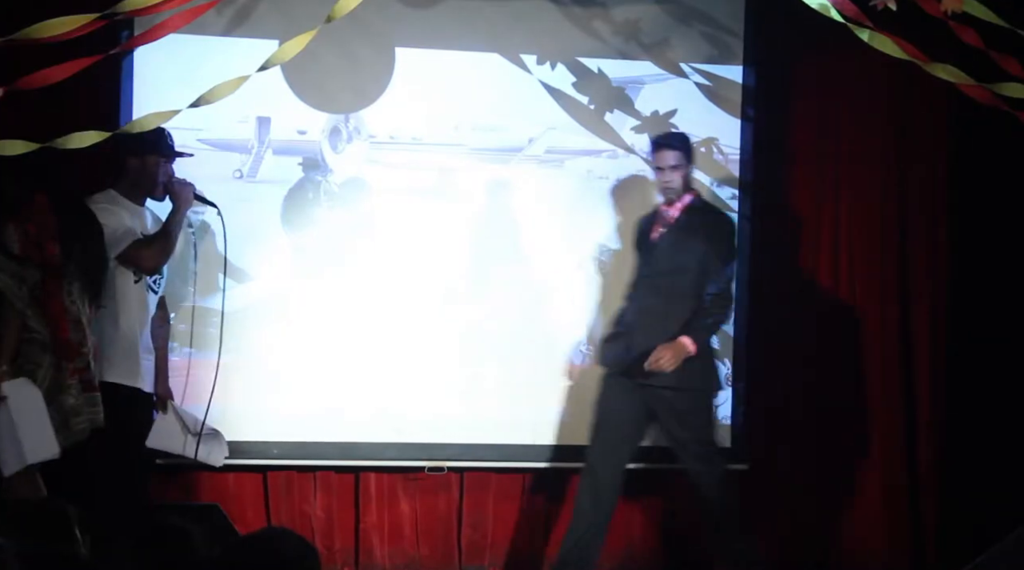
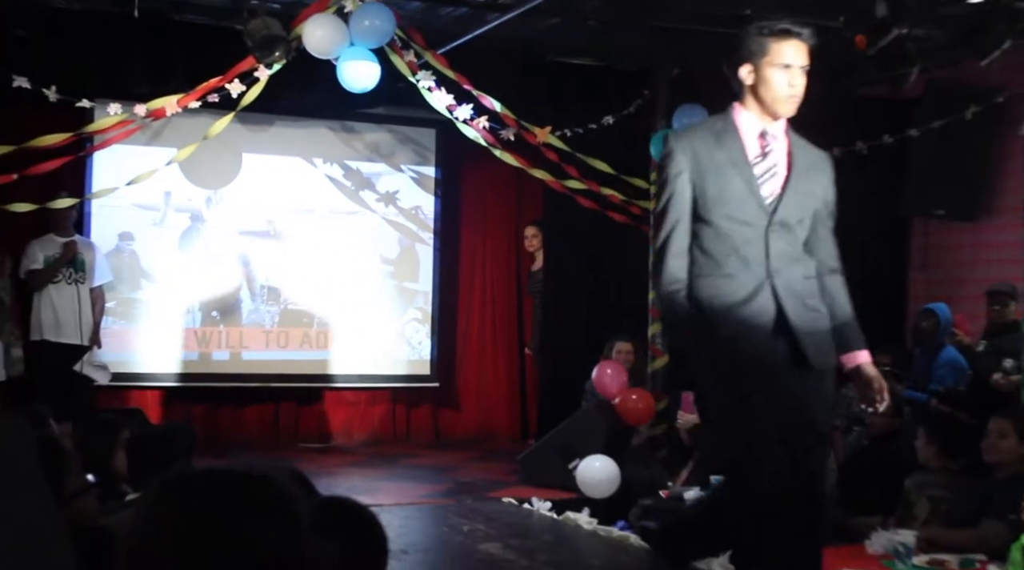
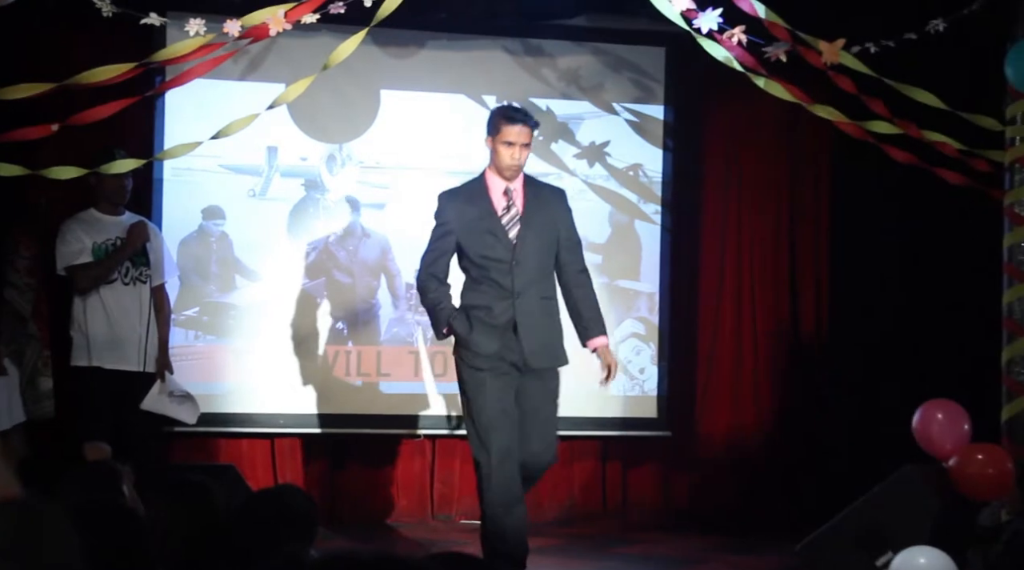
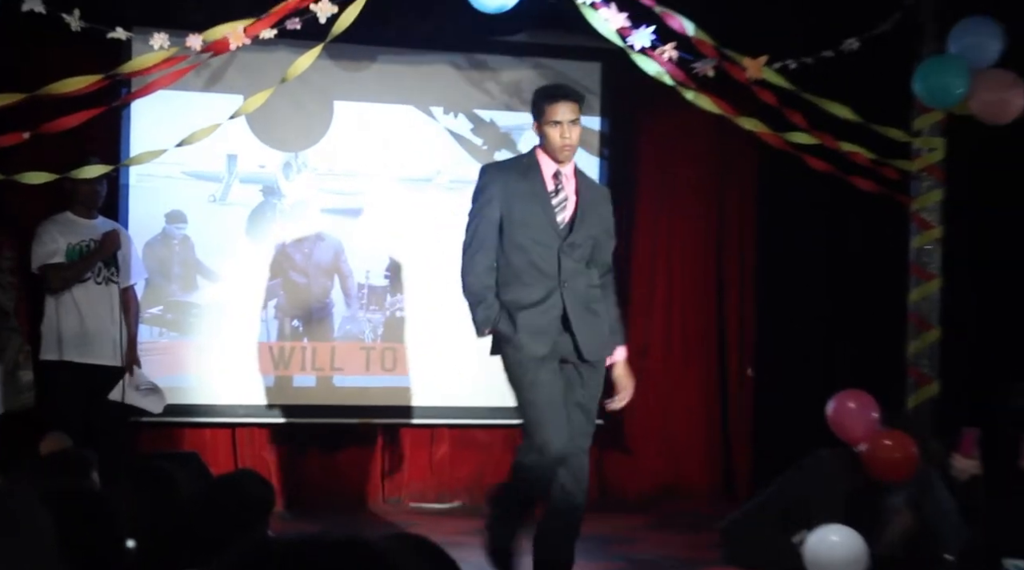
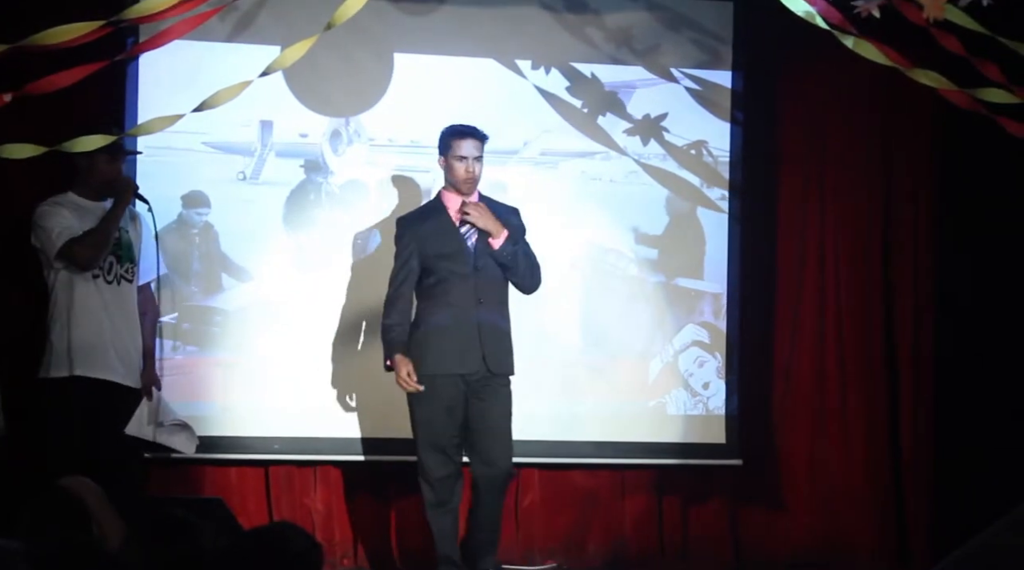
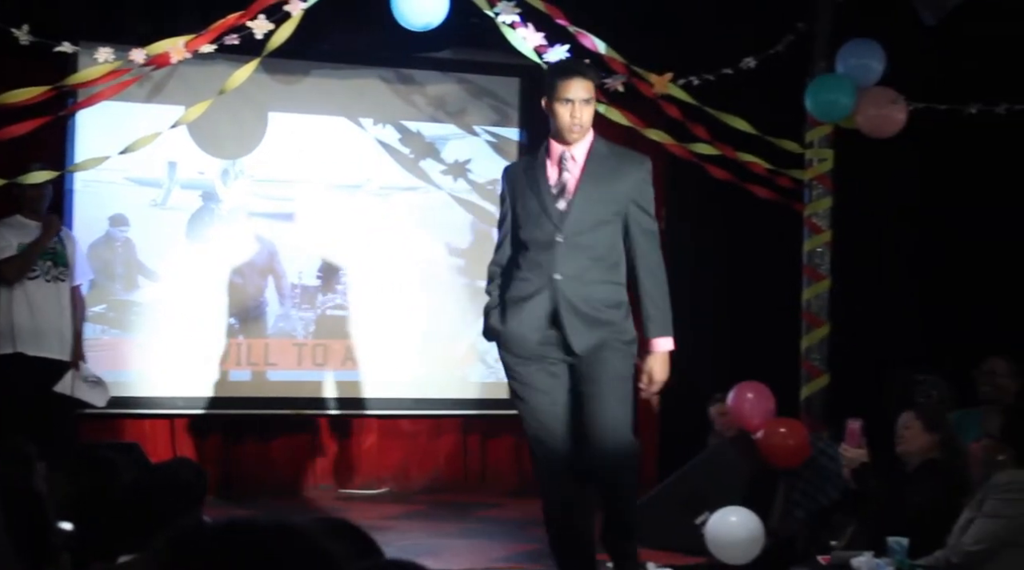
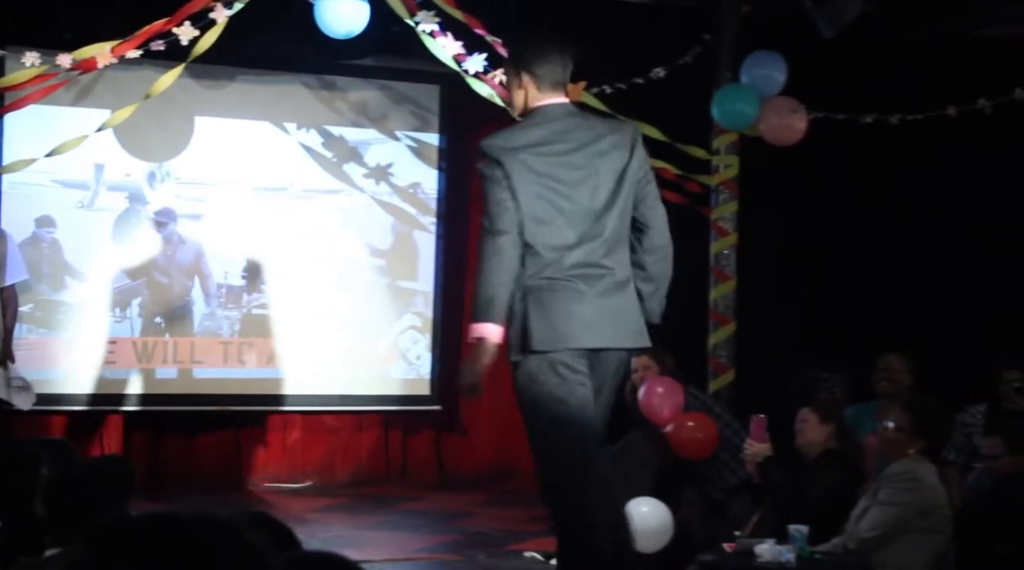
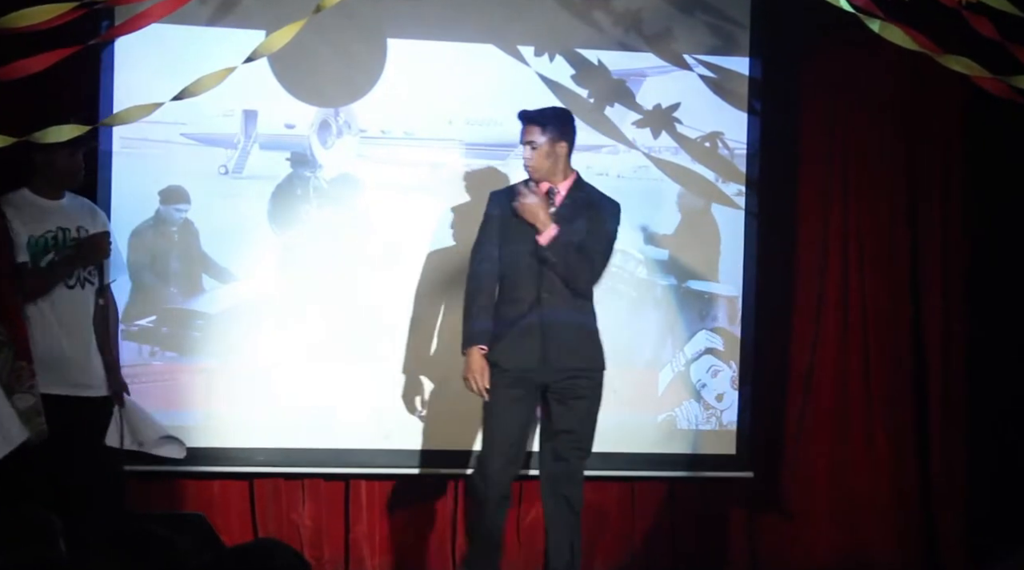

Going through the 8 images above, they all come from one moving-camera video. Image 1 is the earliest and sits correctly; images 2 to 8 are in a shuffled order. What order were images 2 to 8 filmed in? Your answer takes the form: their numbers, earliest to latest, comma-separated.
8, 5, 3, 4, 6, 7, 2
